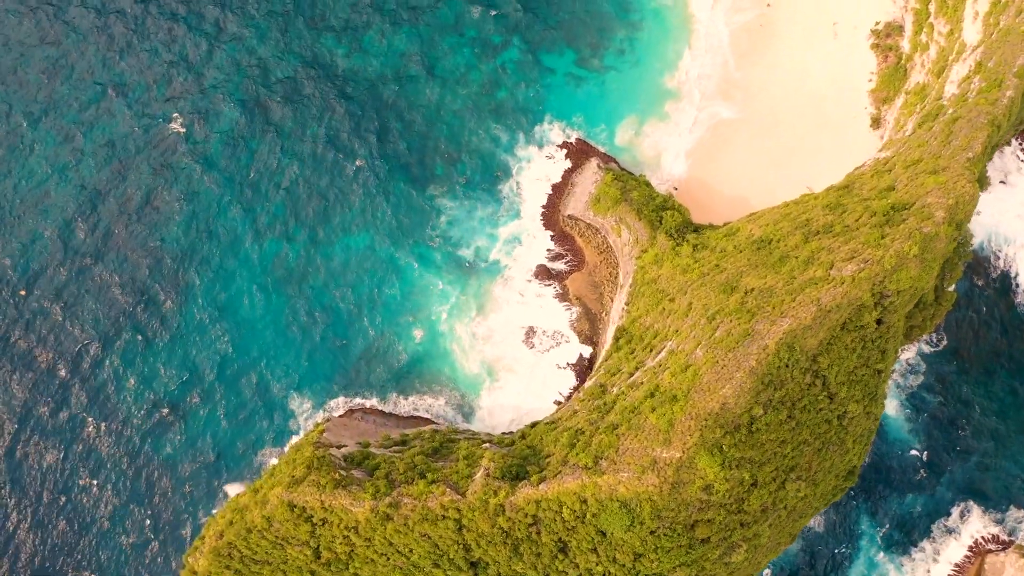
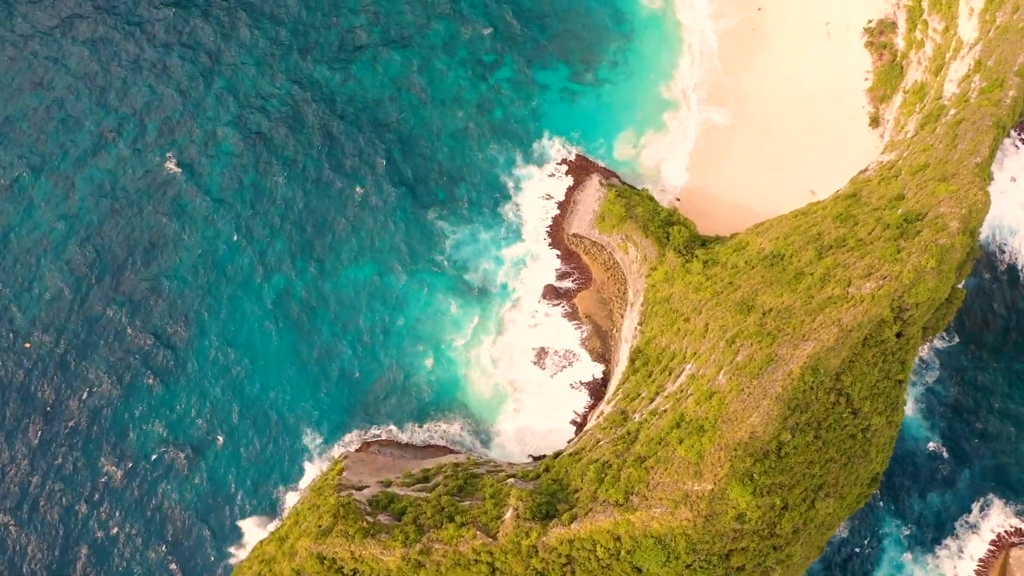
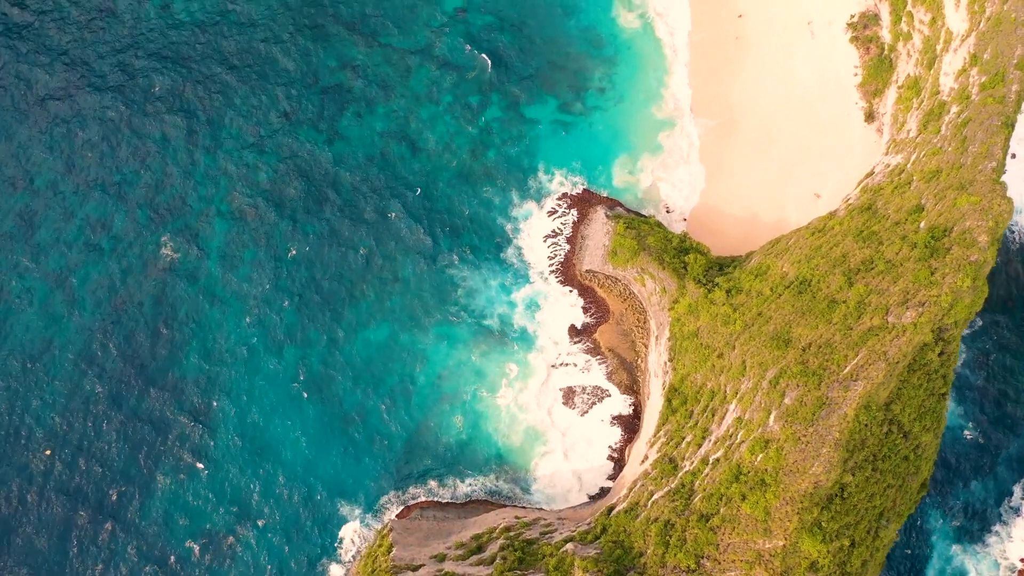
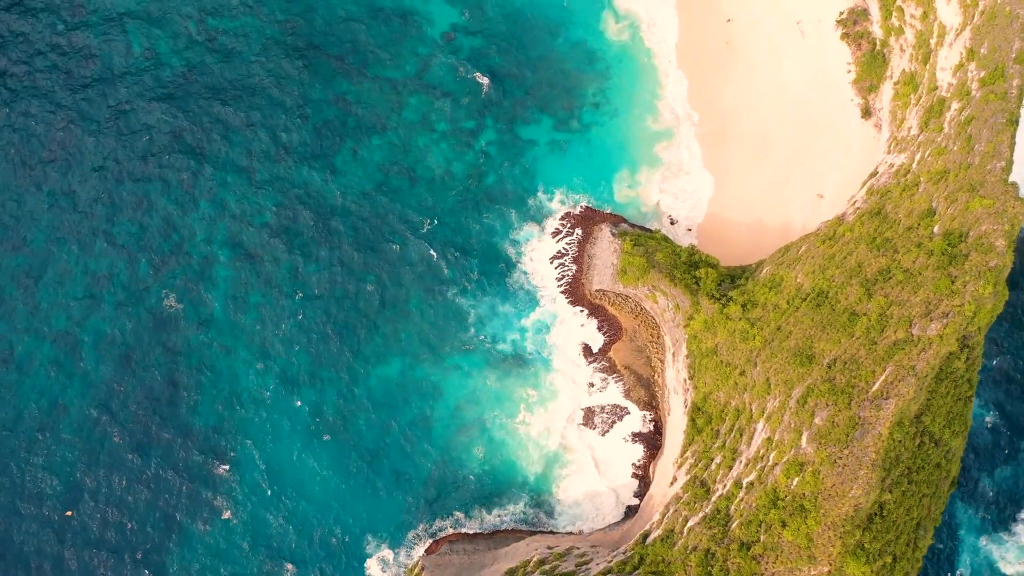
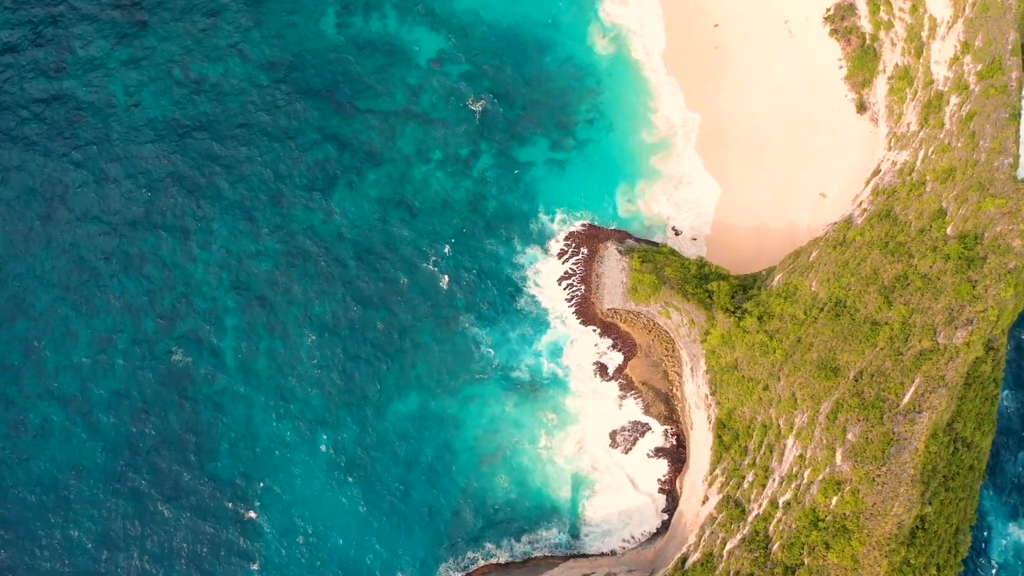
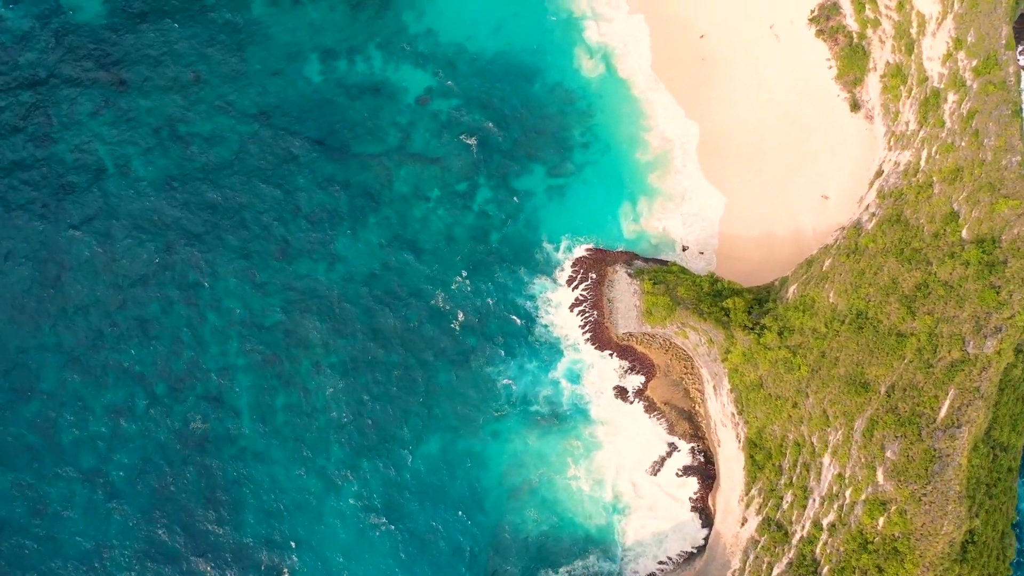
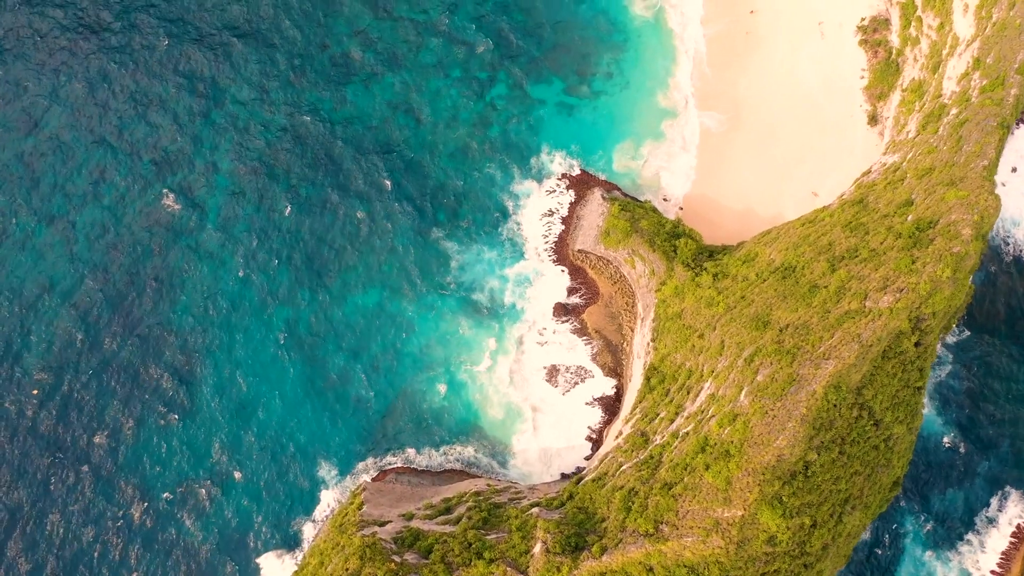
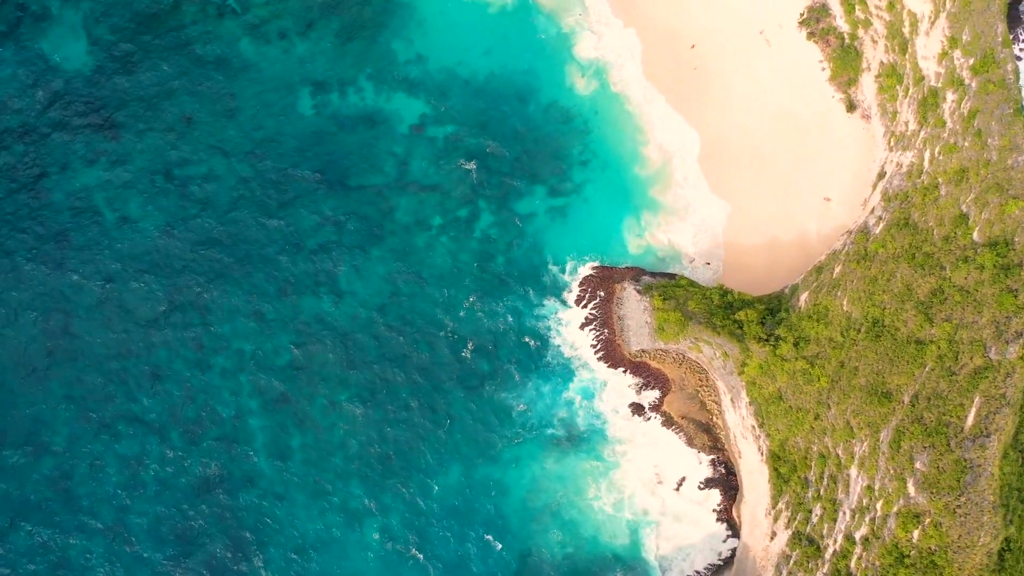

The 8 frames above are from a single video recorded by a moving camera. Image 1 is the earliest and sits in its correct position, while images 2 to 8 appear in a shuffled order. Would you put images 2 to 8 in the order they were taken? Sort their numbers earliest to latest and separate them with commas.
2, 7, 3, 4, 5, 6, 8
